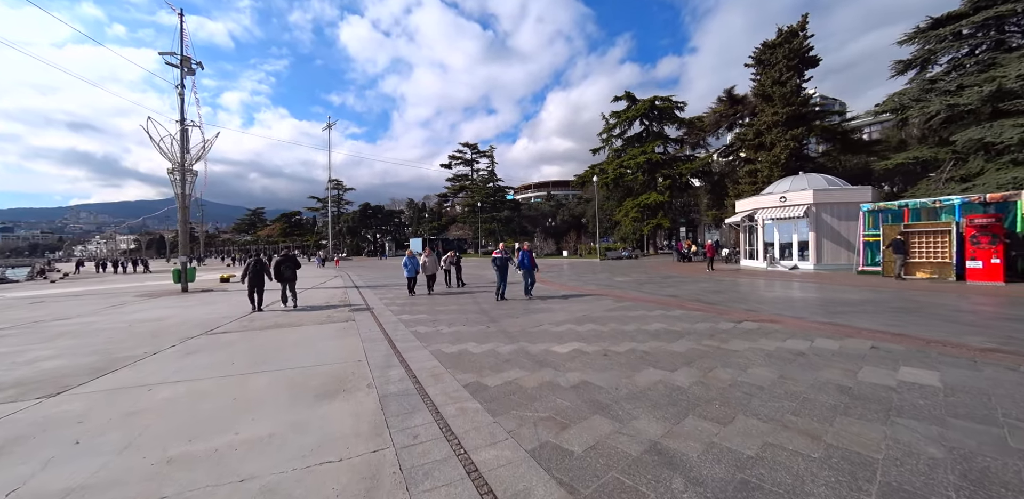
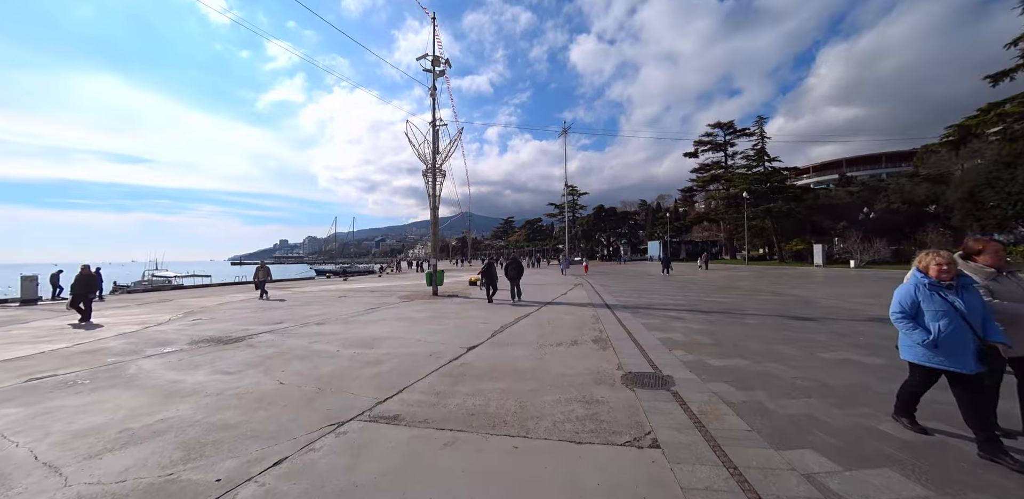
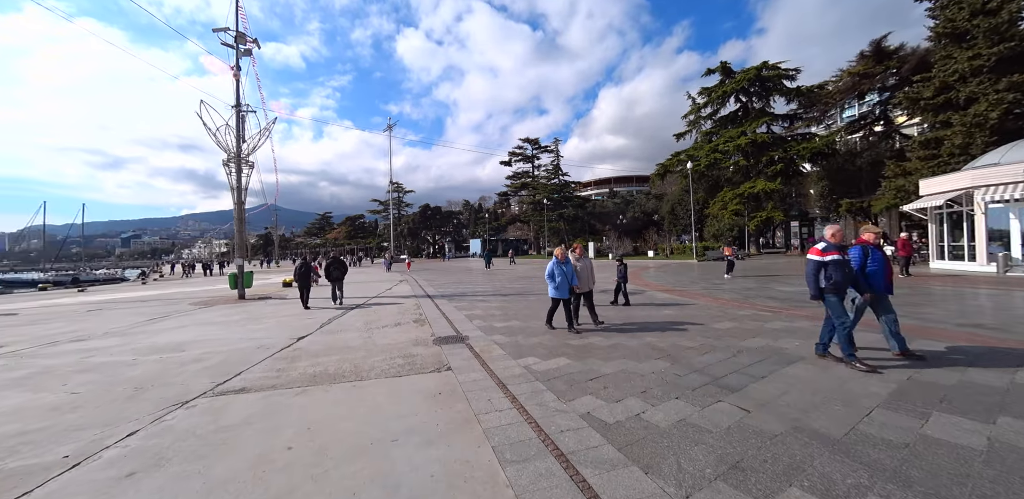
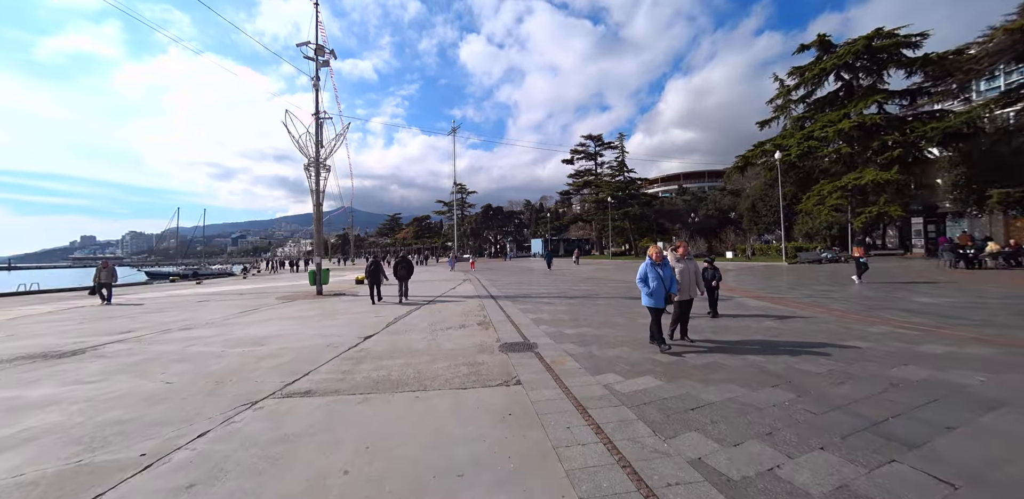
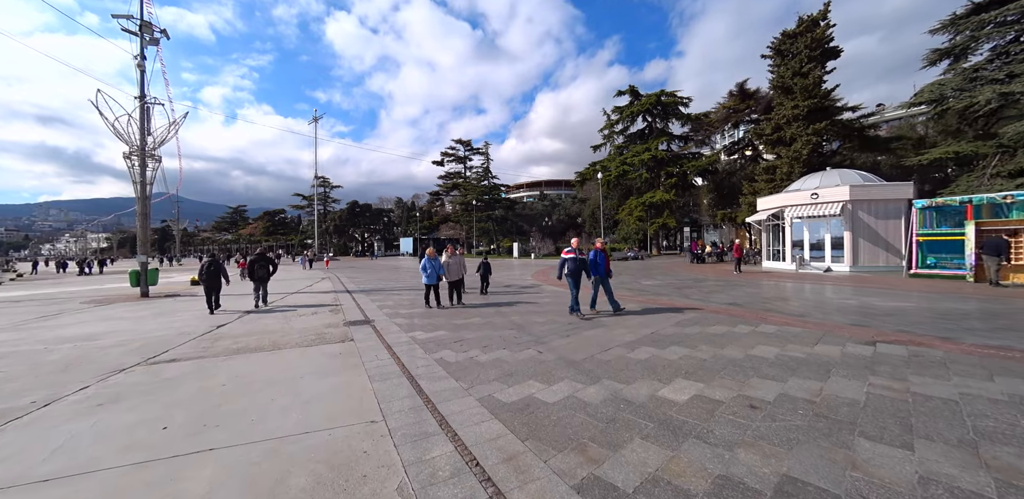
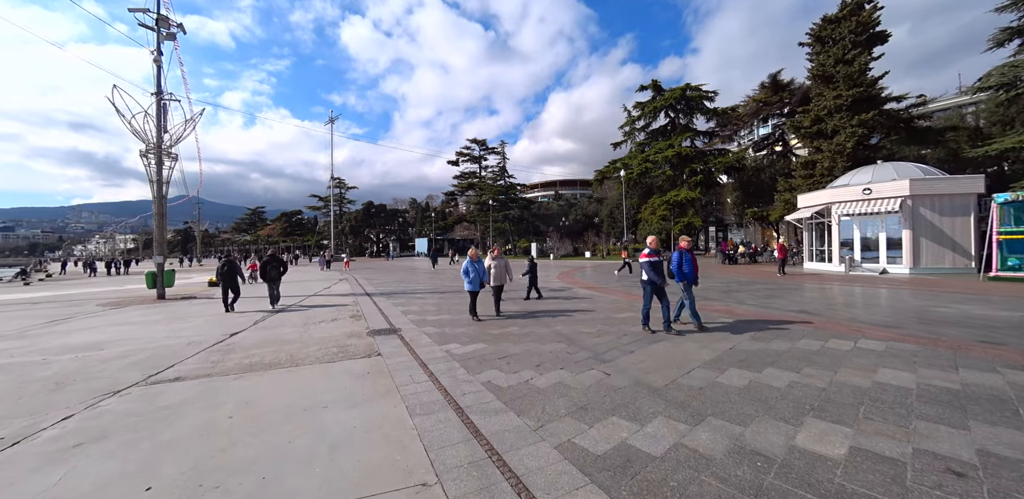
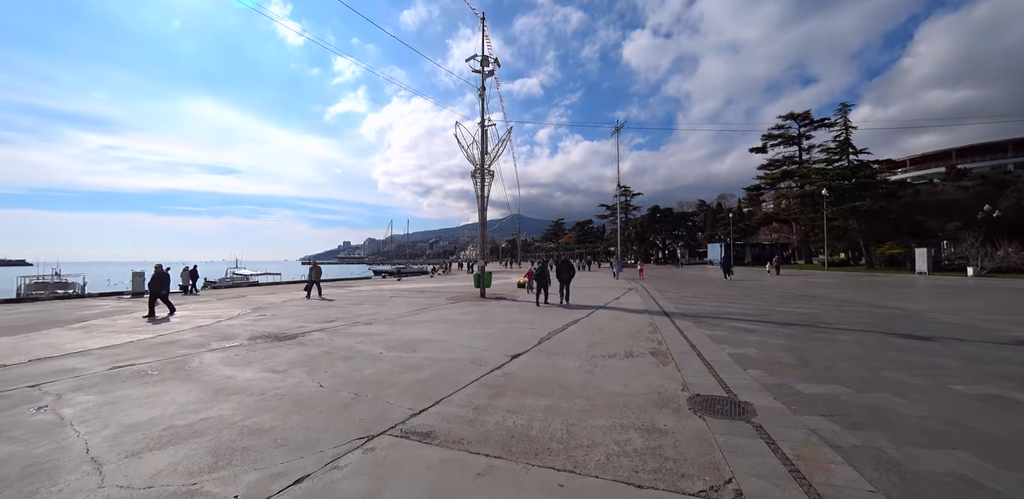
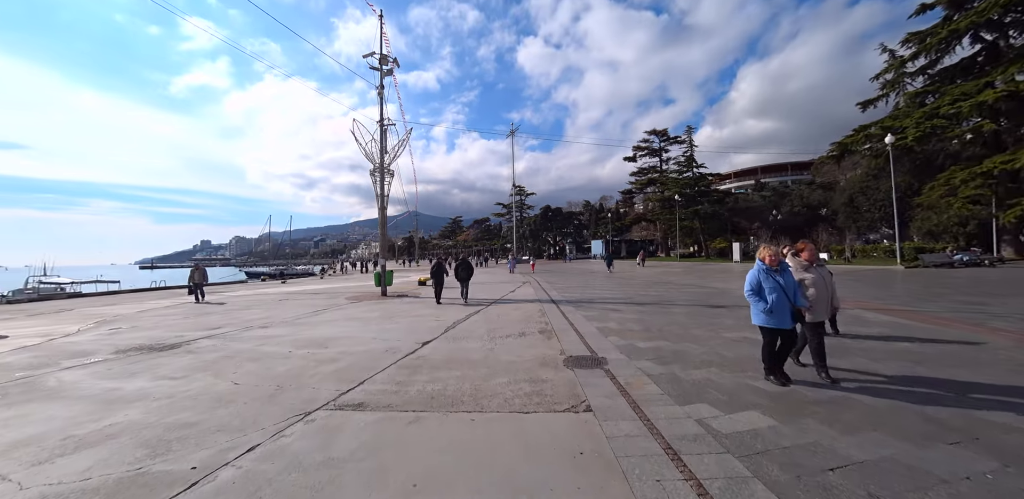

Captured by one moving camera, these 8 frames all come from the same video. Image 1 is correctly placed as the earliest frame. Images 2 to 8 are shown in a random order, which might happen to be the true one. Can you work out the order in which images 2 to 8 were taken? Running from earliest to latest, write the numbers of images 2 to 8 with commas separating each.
5, 6, 3, 4, 8, 2, 7
